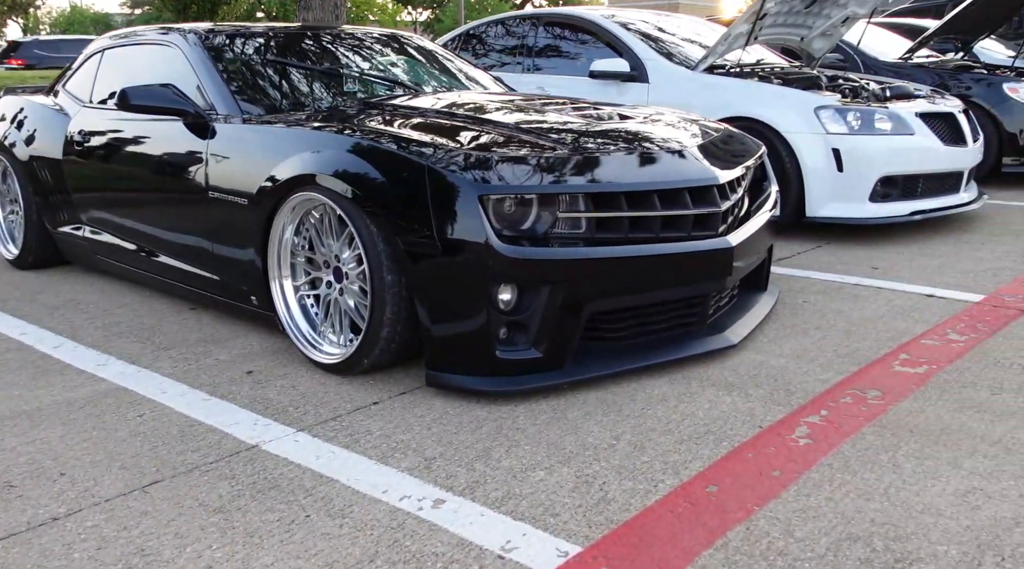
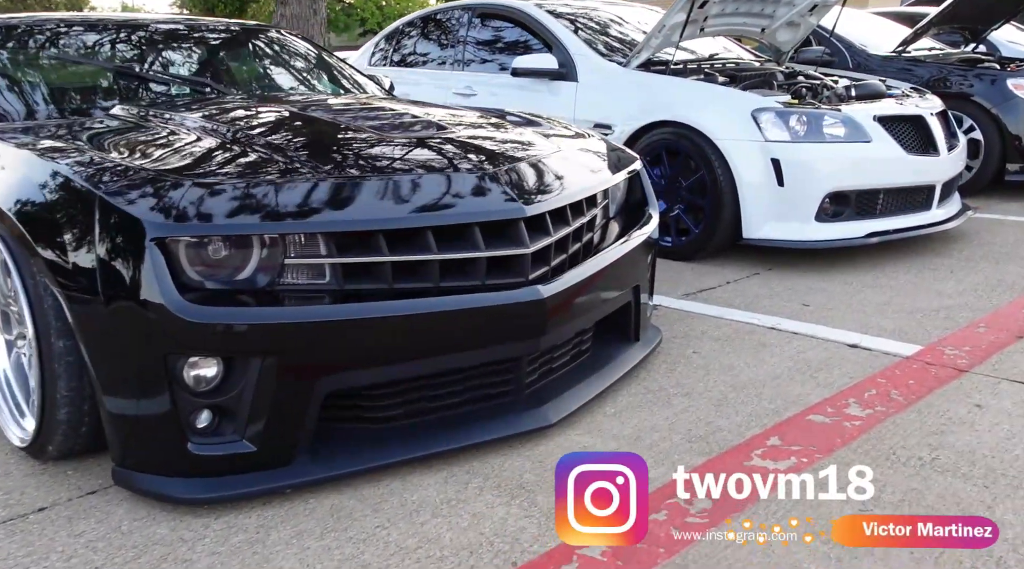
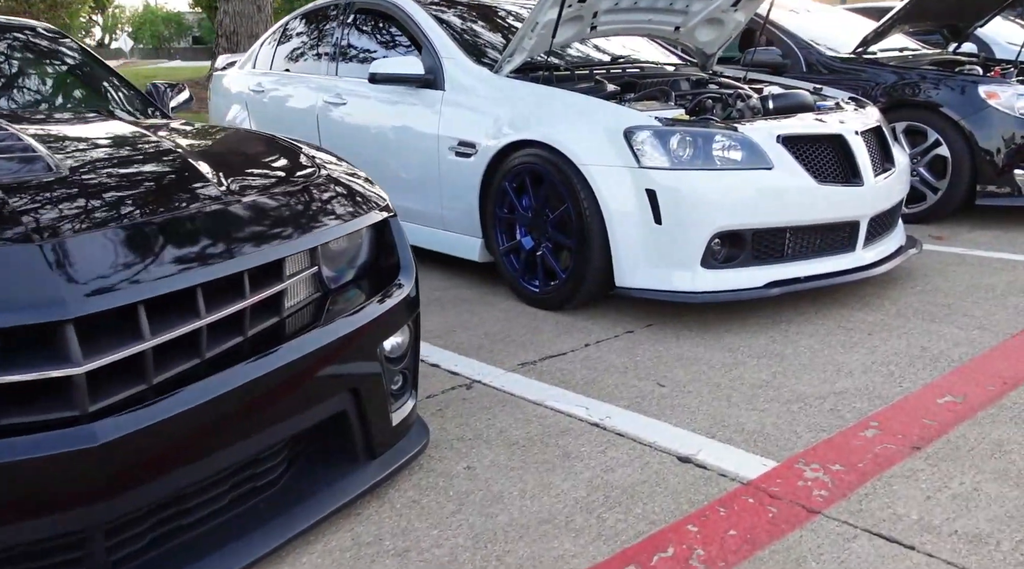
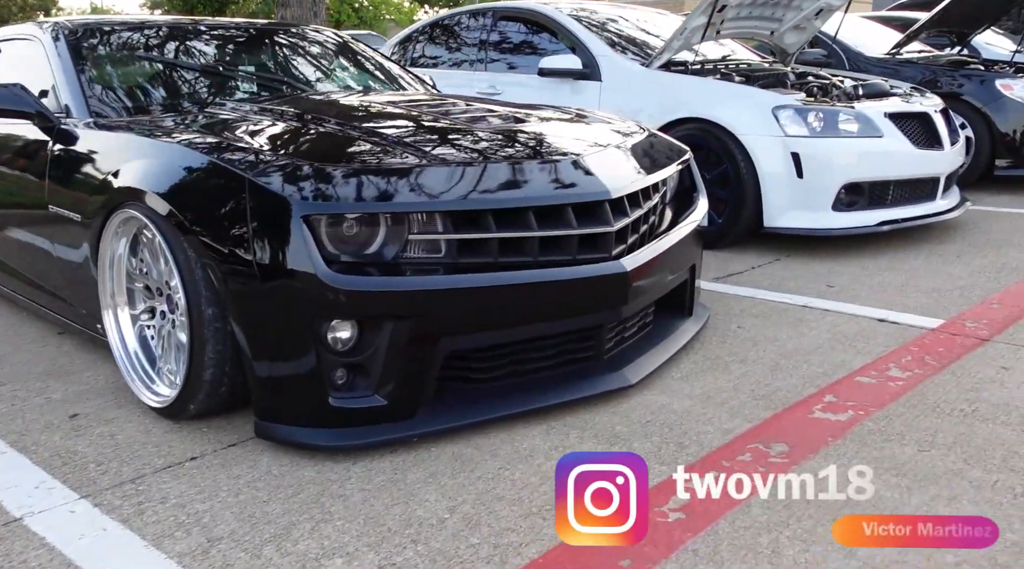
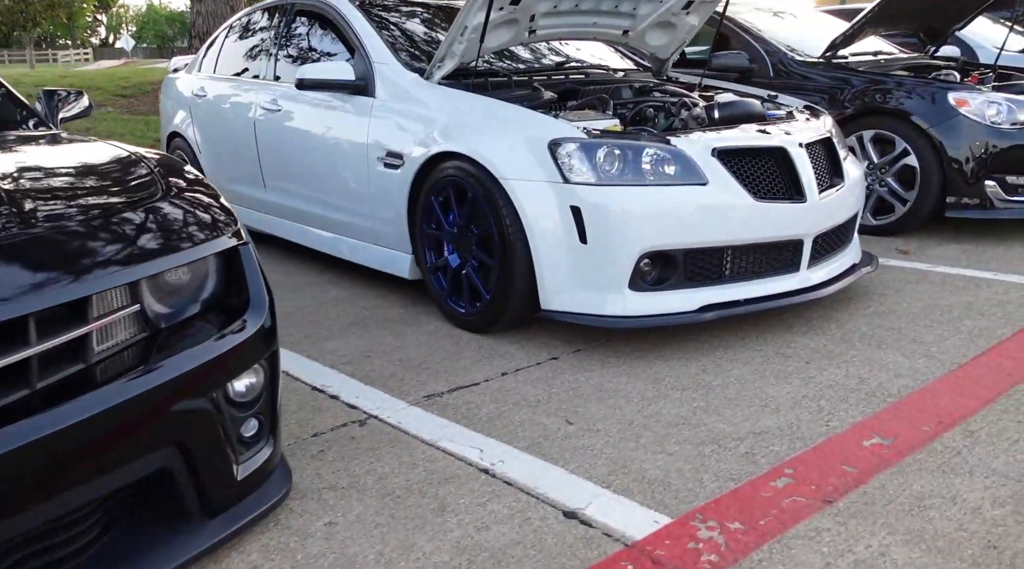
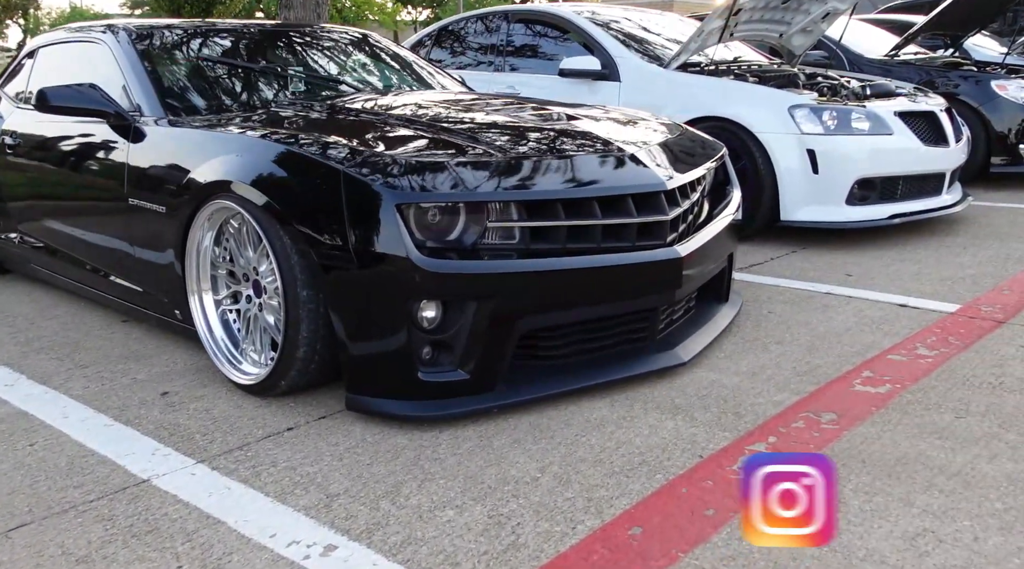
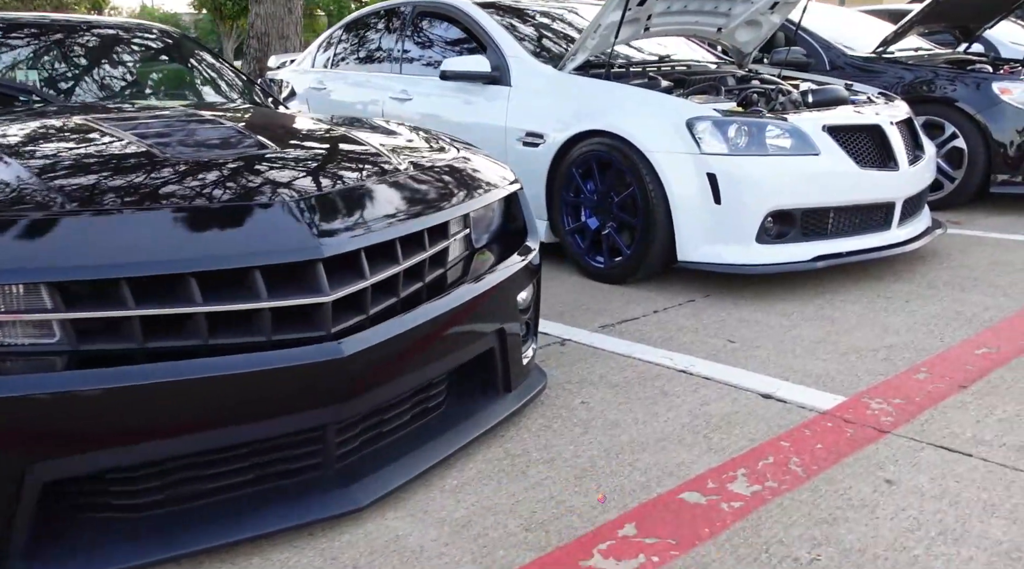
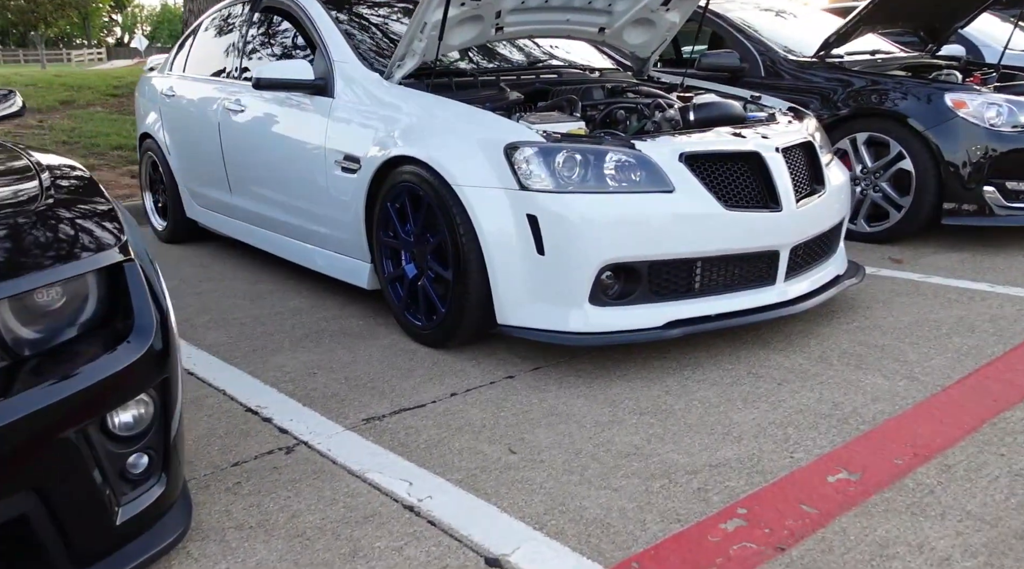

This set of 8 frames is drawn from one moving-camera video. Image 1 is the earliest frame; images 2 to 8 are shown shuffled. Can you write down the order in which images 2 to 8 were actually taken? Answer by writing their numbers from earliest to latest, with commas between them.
6, 4, 2, 7, 3, 5, 8
